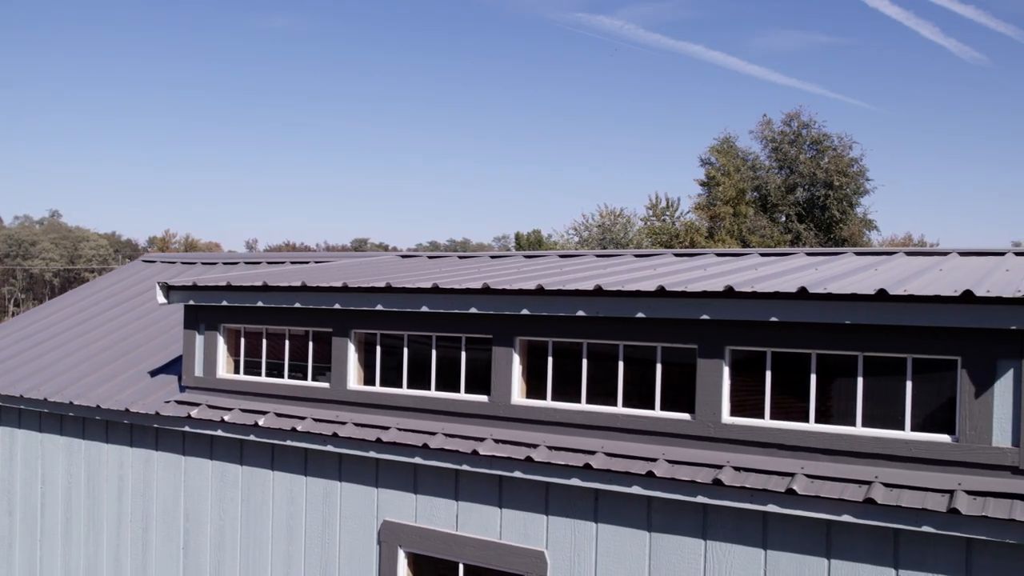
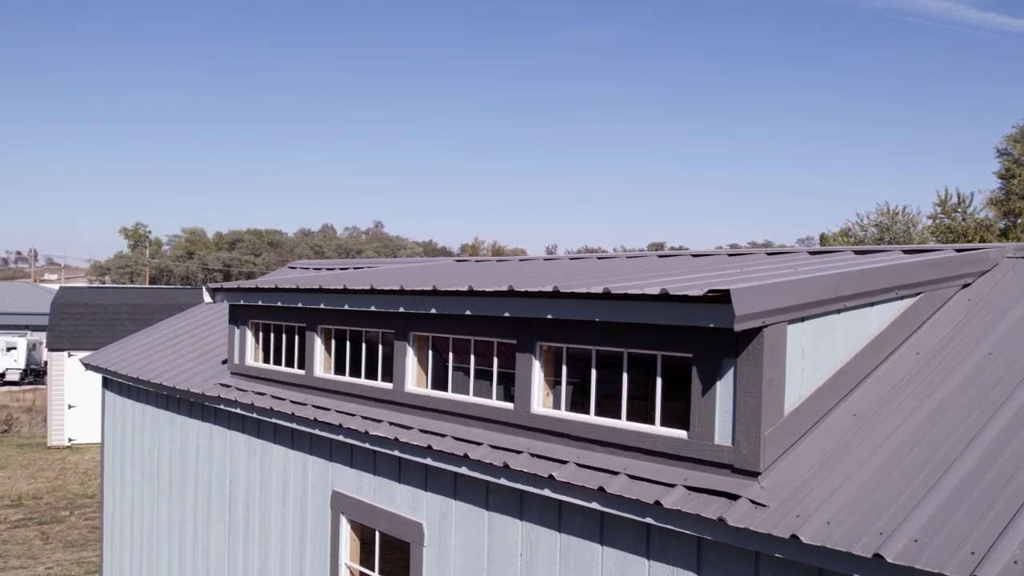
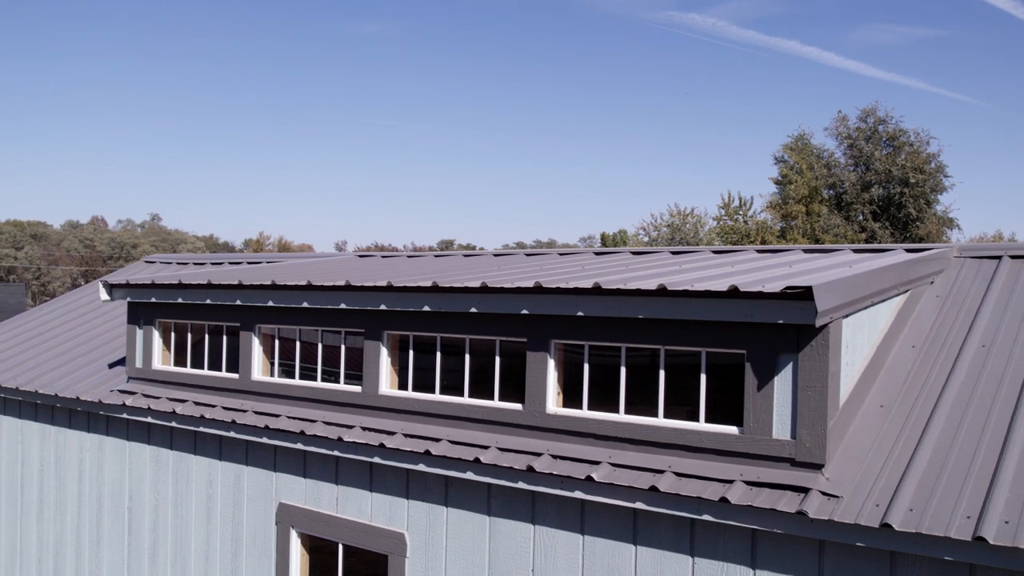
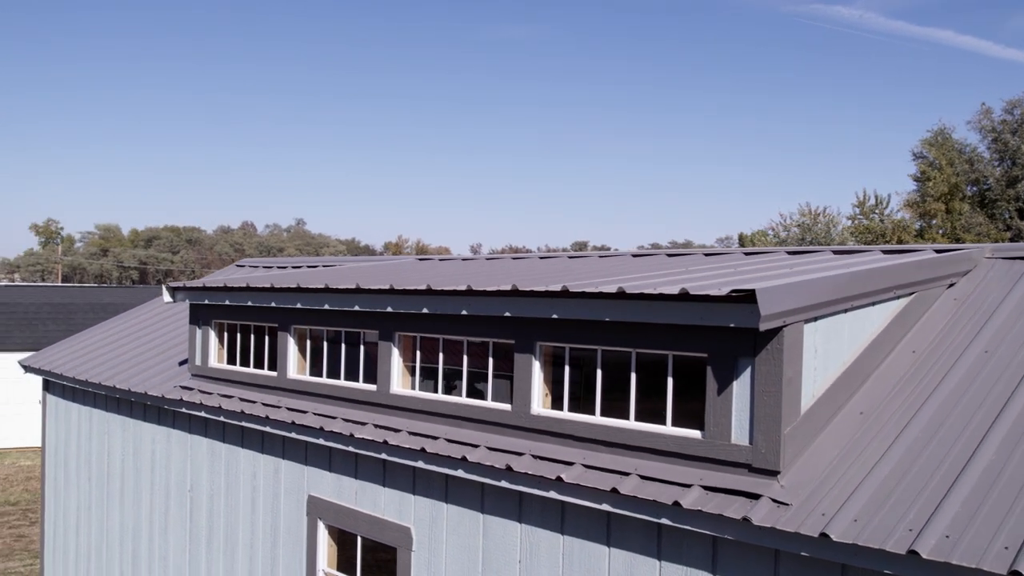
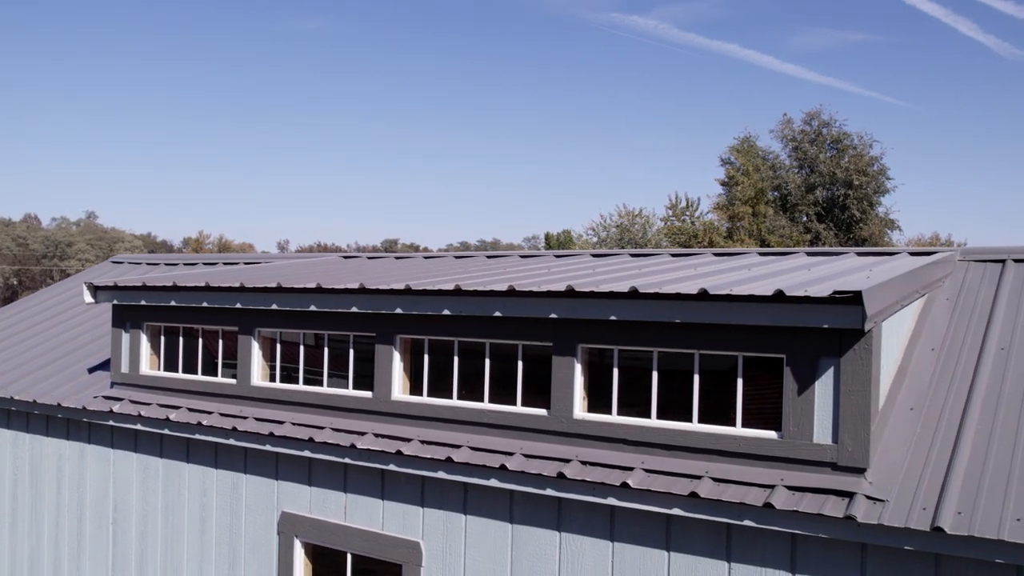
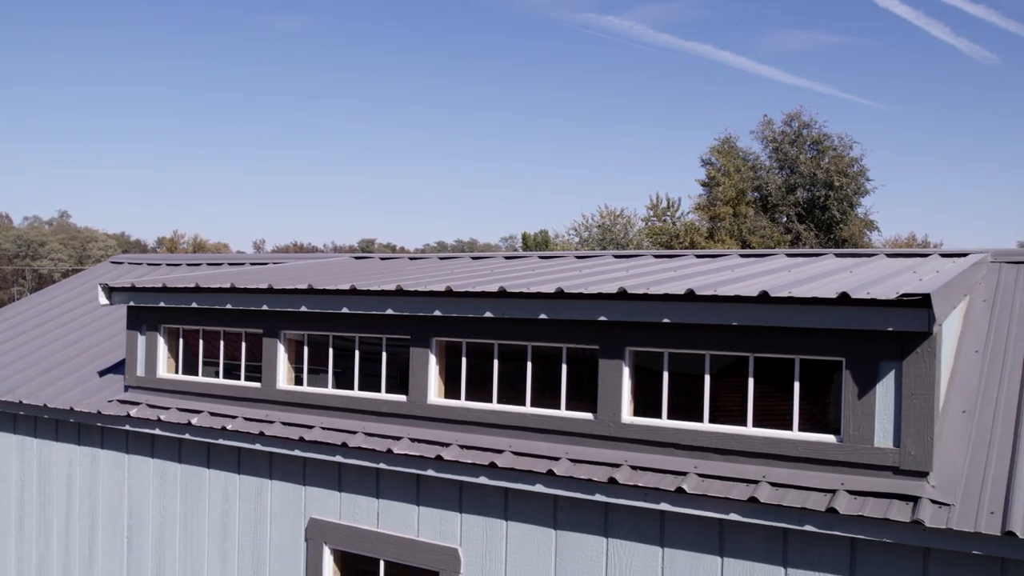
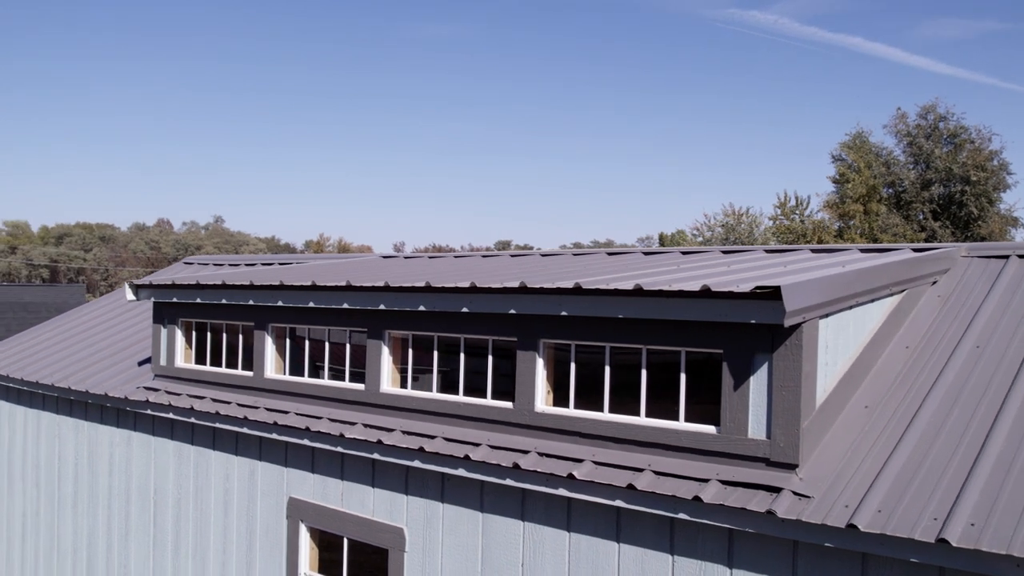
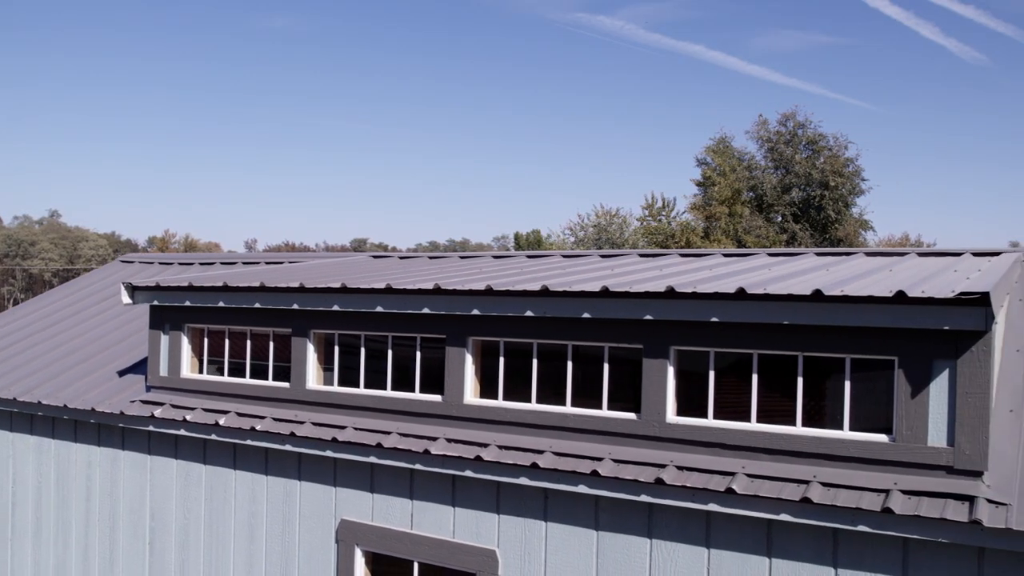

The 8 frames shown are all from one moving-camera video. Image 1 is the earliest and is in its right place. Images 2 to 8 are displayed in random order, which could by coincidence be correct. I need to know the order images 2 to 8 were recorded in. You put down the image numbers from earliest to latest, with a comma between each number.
8, 6, 5, 3, 7, 4, 2
